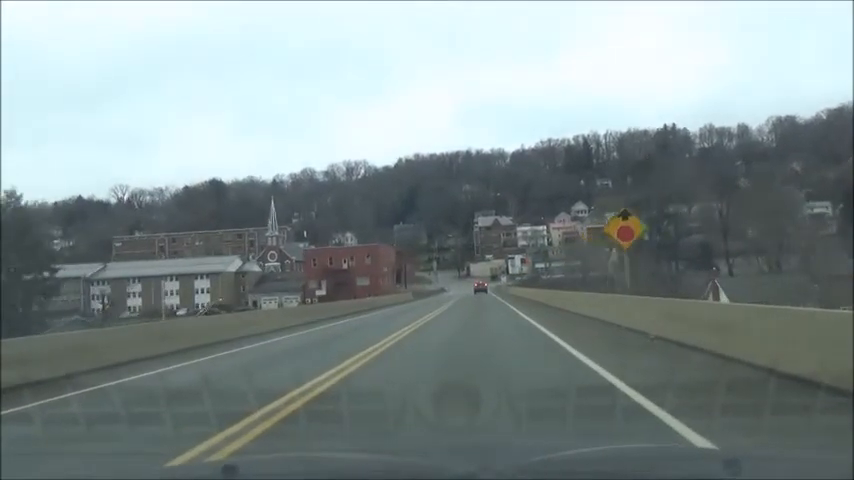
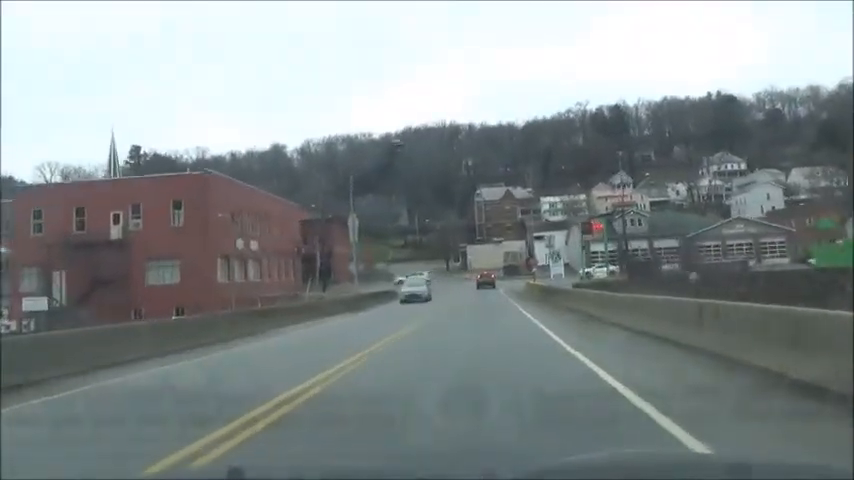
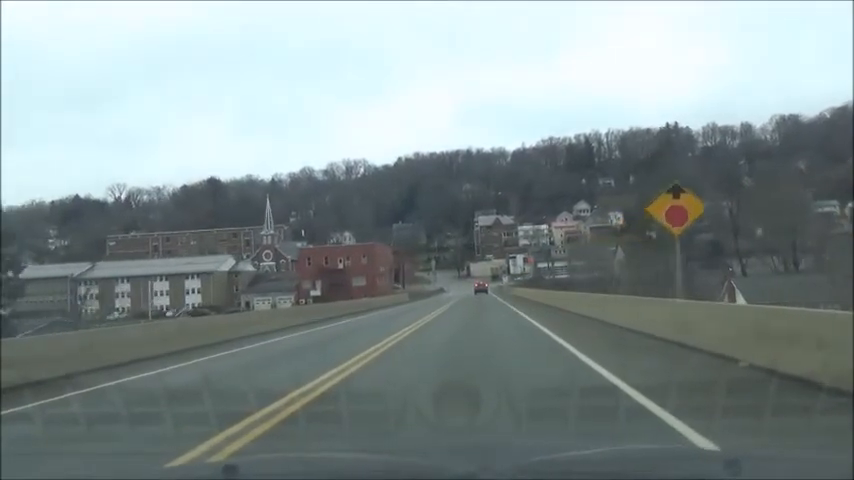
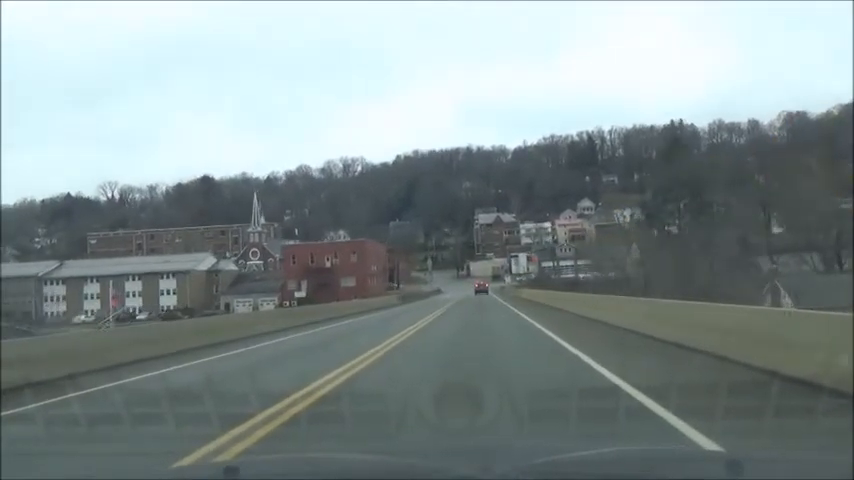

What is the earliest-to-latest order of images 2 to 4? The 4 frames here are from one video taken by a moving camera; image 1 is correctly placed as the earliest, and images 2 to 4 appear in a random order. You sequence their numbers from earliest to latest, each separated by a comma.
3, 4, 2
